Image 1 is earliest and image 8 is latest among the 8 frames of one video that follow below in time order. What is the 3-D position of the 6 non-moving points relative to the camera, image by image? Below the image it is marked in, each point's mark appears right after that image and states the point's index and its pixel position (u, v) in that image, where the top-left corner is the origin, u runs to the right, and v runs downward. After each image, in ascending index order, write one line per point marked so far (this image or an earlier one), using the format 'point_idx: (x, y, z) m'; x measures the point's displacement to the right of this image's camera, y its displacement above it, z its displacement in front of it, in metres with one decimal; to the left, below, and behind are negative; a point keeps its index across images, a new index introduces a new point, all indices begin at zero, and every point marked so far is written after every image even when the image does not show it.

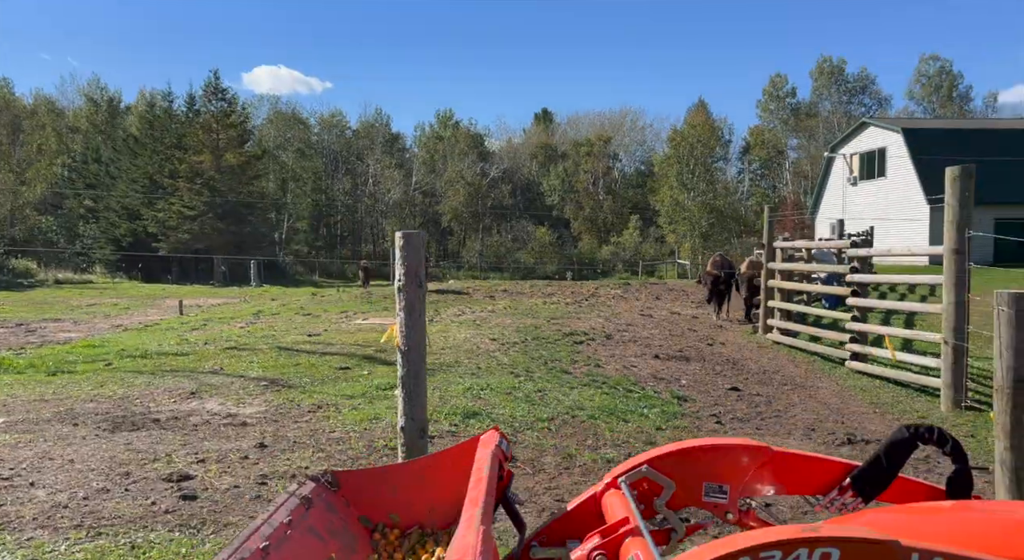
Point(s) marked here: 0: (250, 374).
0: (-3.0, -1.1, +9.3) m
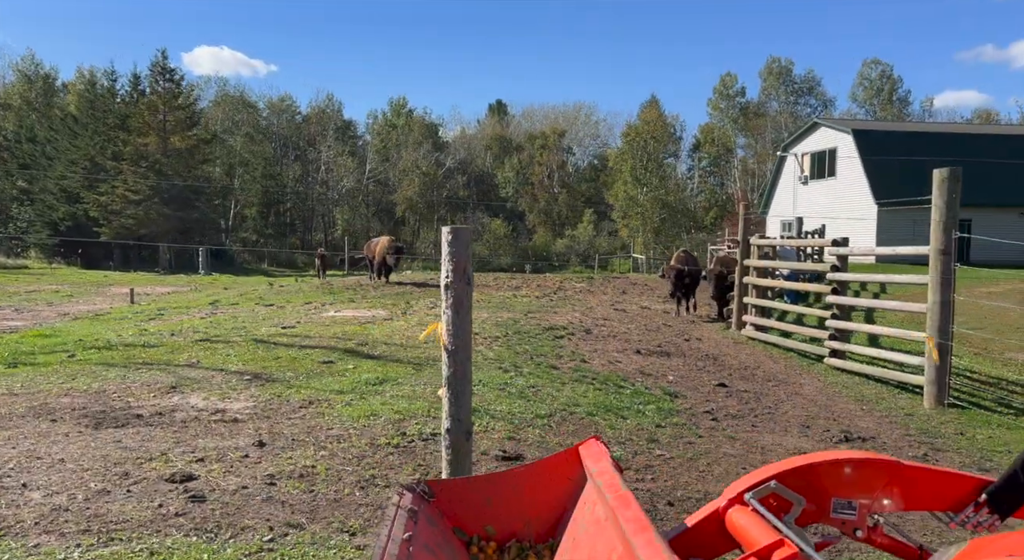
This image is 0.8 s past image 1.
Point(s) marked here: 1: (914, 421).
0: (-3.1, -1.0, +9.0) m
1: (+3.8, -1.3, +7.6) m
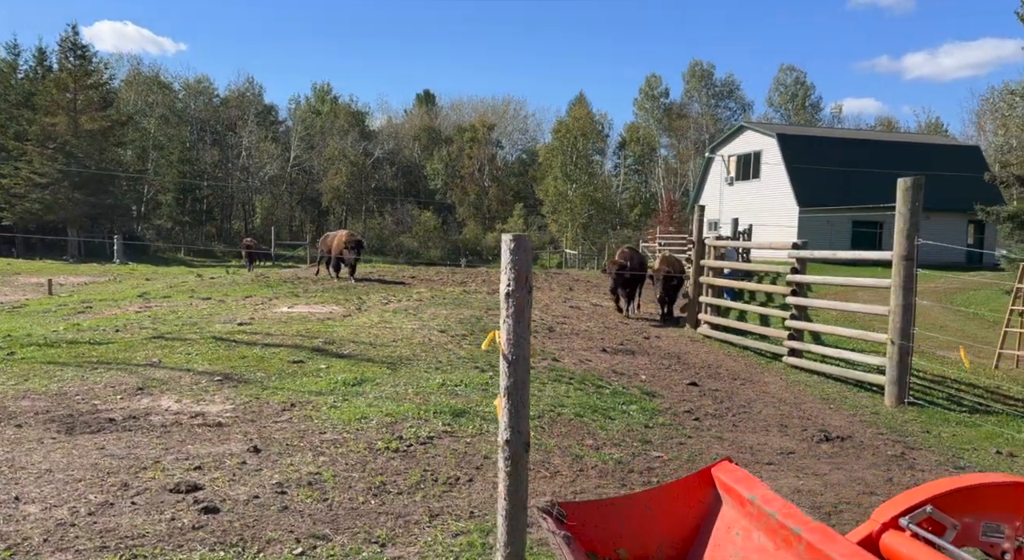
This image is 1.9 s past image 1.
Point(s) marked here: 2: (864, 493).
0: (-3.3, -0.9, +8.6) m
1: (+3.6, -1.4, +8.0) m
2: (+2.5, -1.5, +5.8) m
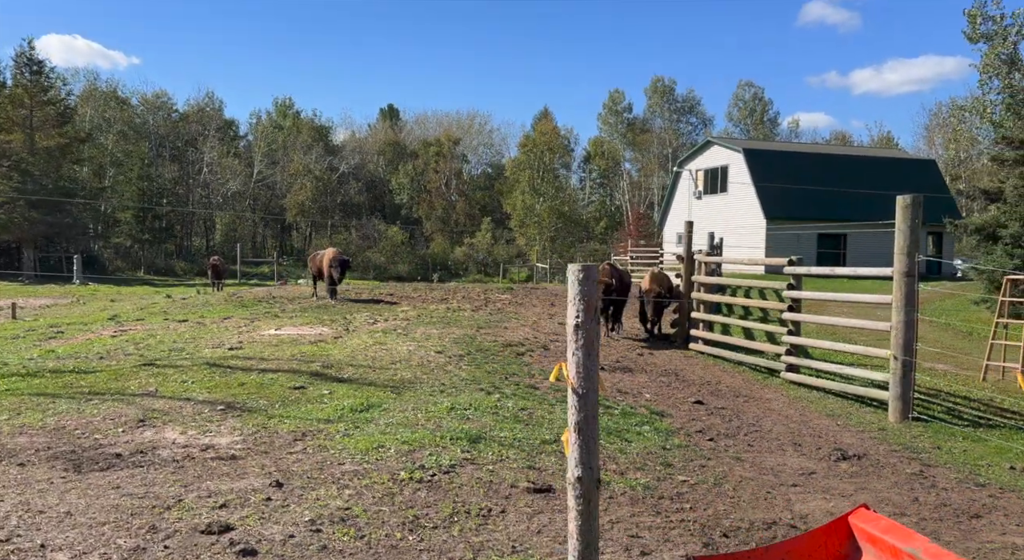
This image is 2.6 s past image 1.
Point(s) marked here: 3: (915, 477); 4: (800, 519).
0: (-3.3, -1.2, +8.3) m
1: (+3.7, -1.5, +8.0) m
2: (+2.7, -1.7, +5.8) m
3: (+3.3, -1.6, +6.6) m
4: (+2.0, -1.7, +5.6) m
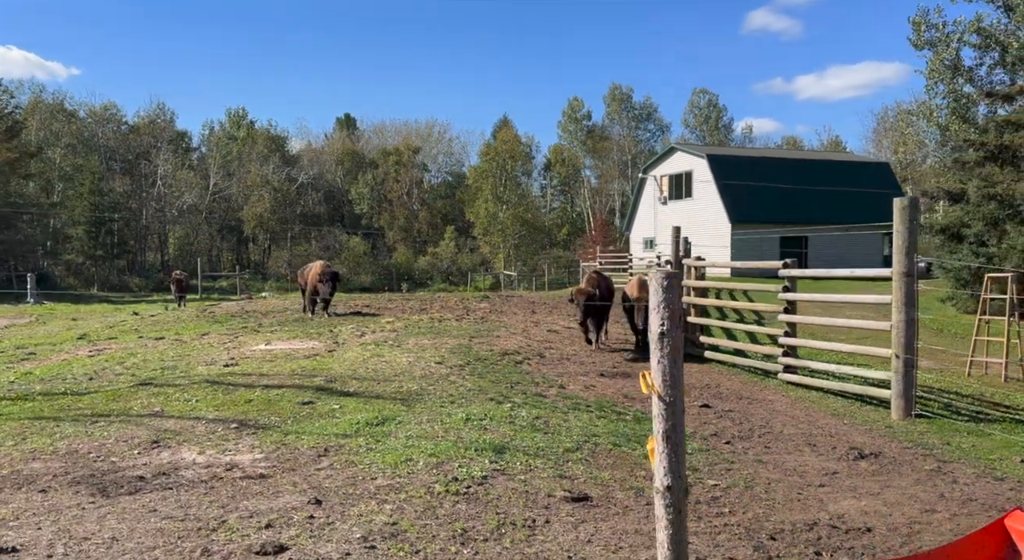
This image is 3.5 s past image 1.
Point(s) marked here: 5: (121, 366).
0: (-3.1, -1.4, +8.2) m
1: (+3.9, -1.5, +8.2) m
2: (+3.0, -1.7, +5.9) m
3: (+3.5, -1.6, +6.8) m
4: (+2.3, -1.7, +5.7) m
5: (-5.8, -1.3, +11.9) m
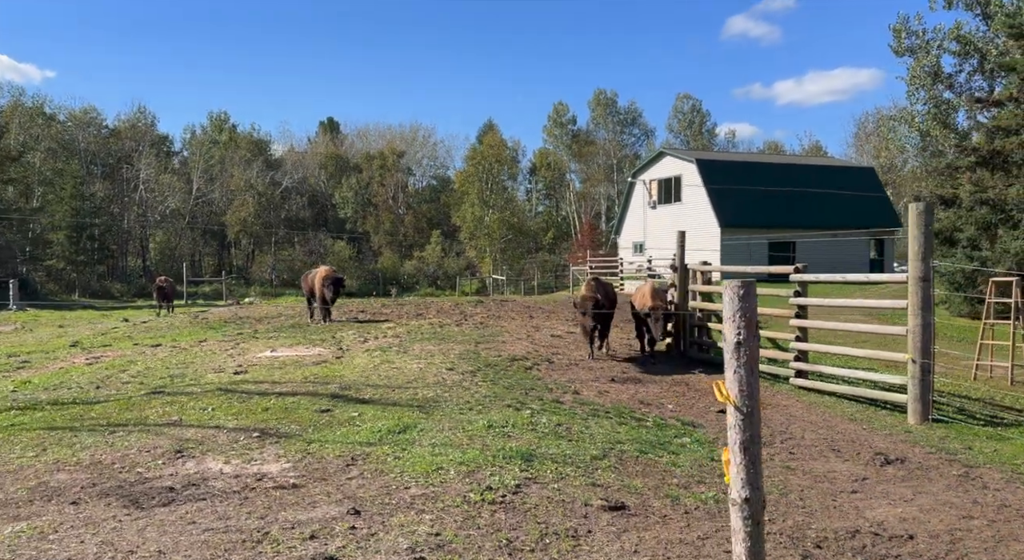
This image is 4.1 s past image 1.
0: (-2.9, -1.4, +8.0) m
1: (+4.1, -1.6, +8.3) m
2: (+3.3, -1.7, +6.0) m
3: (+3.8, -1.7, +6.8) m
4: (+2.6, -1.7, +5.7) m
5: (-5.6, -1.4, +11.8) m
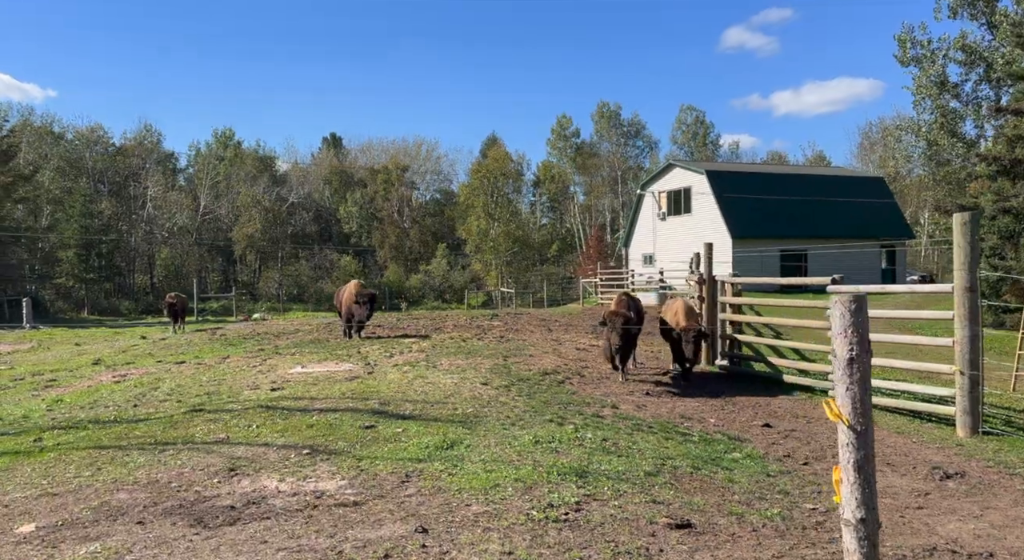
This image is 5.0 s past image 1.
0: (-2.4, -1.6, +8.0) m
1: (+4.6, -1.7, +8.2) m
2: (+3.8, -1.8, +5.9) m
3: (+4.3, -1.7, +6.8) m
4: (+3.1, -1.8, +5.7) m
5: (-5.1, -1.6, +11.7) m
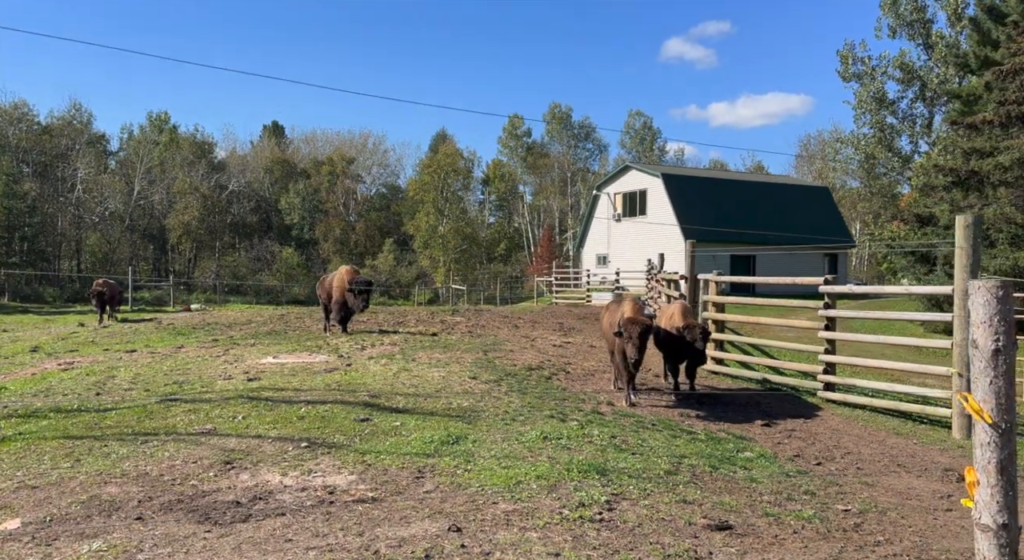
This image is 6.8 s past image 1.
0: (-2.3, -1.4, +7.5) m
1: (+4.6, -1.7, +8.2) m
2: (+4.0, -1.8, +5.9) m
3: (+4.4, -1.8, +6.7) m
4: (+3.3, -1.8, +5.6) m
5: (-5.3, -1.4, +11.0) m
